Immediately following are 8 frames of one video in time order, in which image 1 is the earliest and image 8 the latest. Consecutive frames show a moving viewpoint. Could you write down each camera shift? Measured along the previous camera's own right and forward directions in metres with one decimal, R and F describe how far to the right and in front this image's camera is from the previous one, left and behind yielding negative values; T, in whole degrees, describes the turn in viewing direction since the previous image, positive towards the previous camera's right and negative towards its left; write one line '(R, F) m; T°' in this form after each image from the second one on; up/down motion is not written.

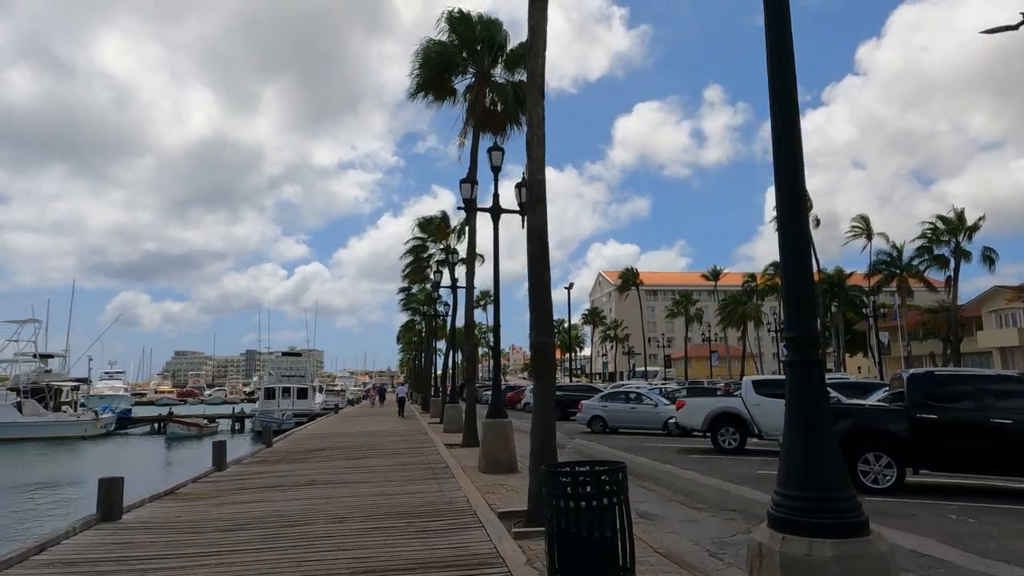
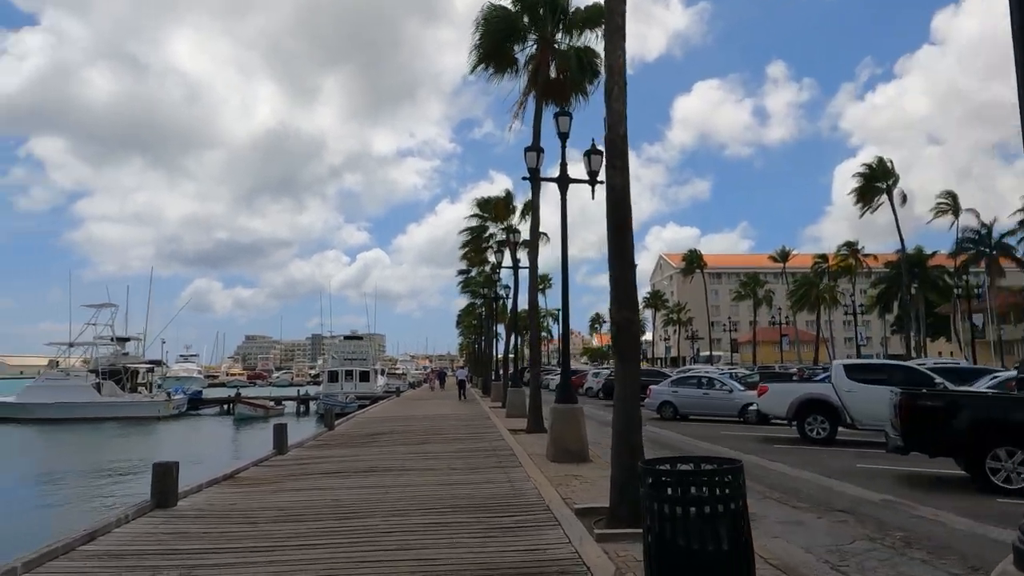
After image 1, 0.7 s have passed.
(-0.2, +0.9) m; -5°
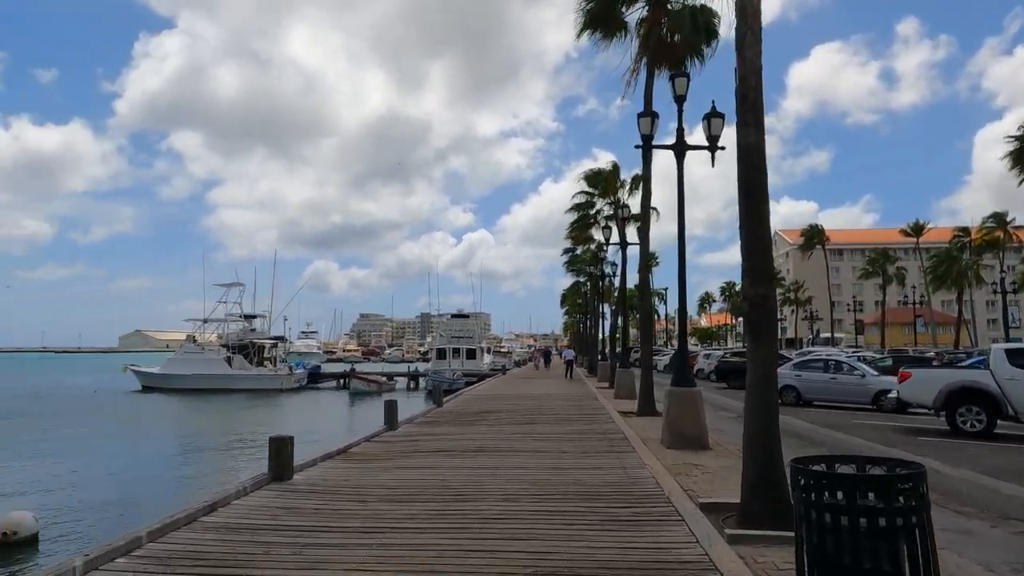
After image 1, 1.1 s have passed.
(-0.1, +0.5) m; -9°
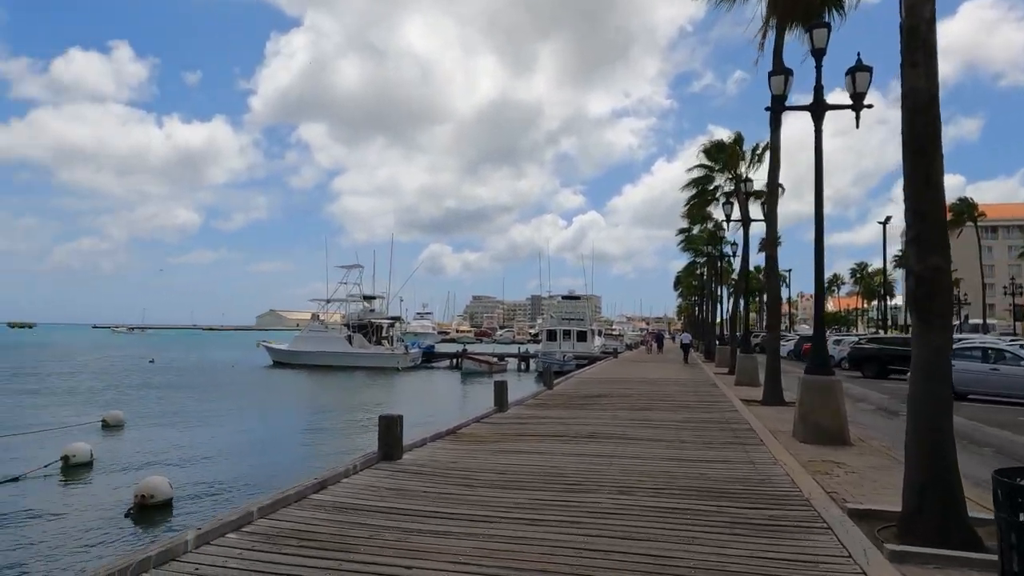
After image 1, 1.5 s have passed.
(-0.1, +0.5) m; -10°
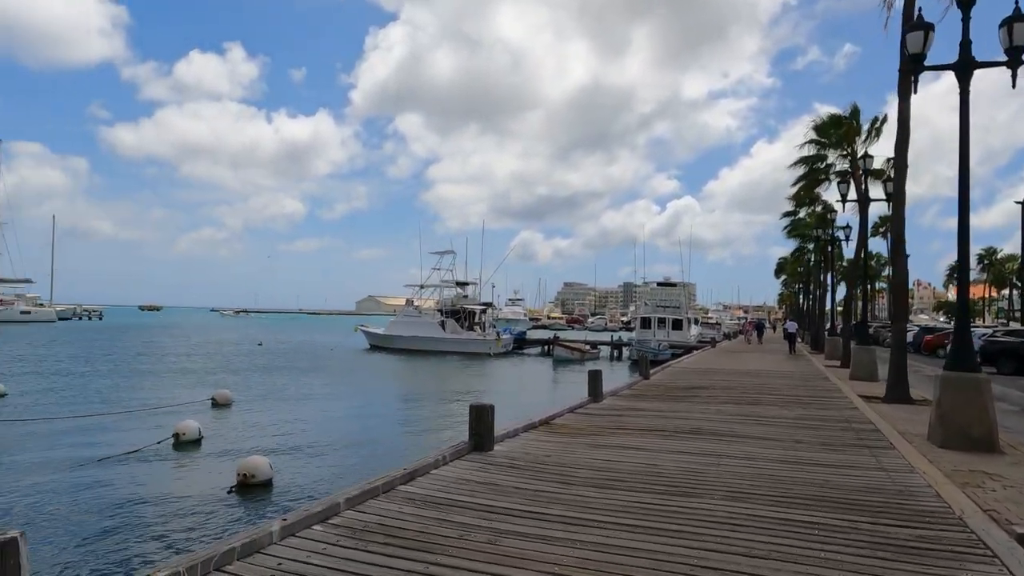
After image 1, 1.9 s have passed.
(-0.1, +0.5) m; -8°
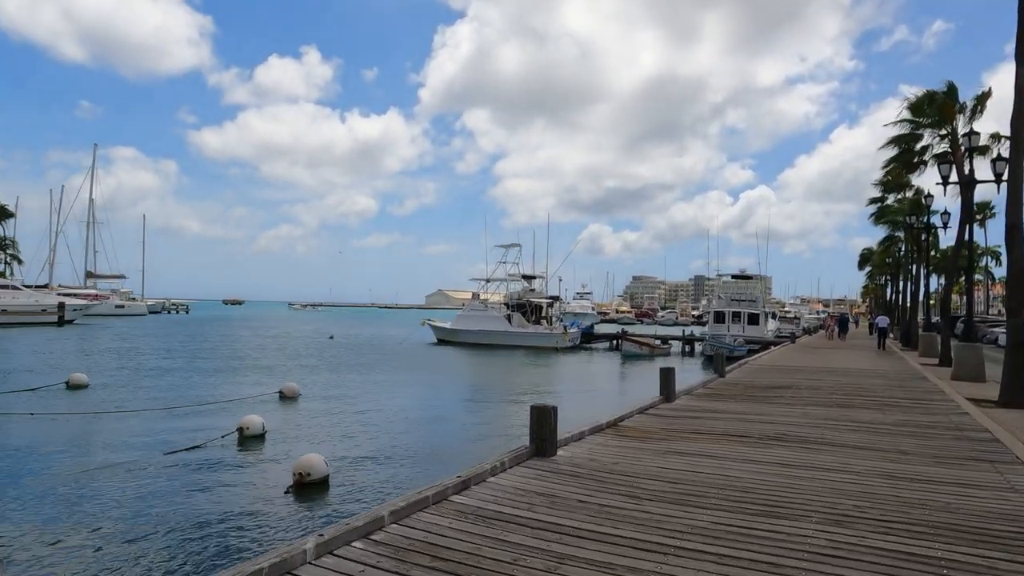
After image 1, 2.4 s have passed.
(0.0, +0.7) m; -6°
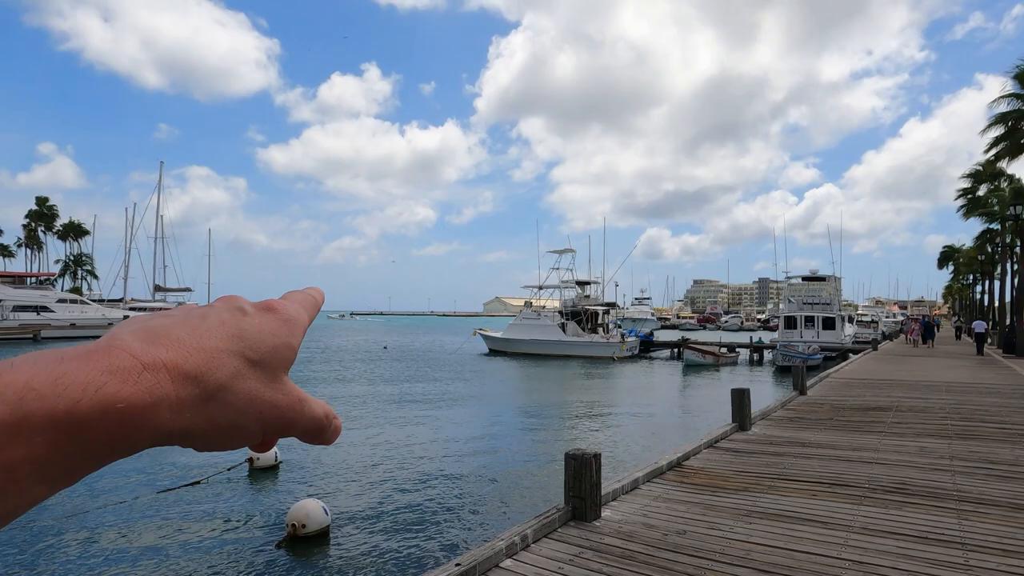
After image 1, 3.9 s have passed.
(+0.3, +1.8) m; -5°
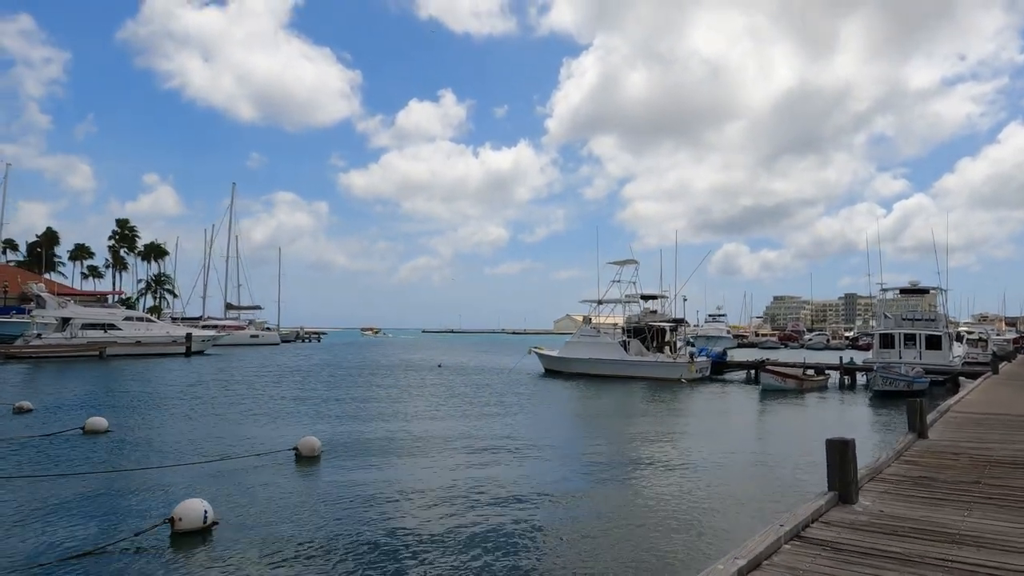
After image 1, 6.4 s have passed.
(+0.9, +3.1) m; -6°
